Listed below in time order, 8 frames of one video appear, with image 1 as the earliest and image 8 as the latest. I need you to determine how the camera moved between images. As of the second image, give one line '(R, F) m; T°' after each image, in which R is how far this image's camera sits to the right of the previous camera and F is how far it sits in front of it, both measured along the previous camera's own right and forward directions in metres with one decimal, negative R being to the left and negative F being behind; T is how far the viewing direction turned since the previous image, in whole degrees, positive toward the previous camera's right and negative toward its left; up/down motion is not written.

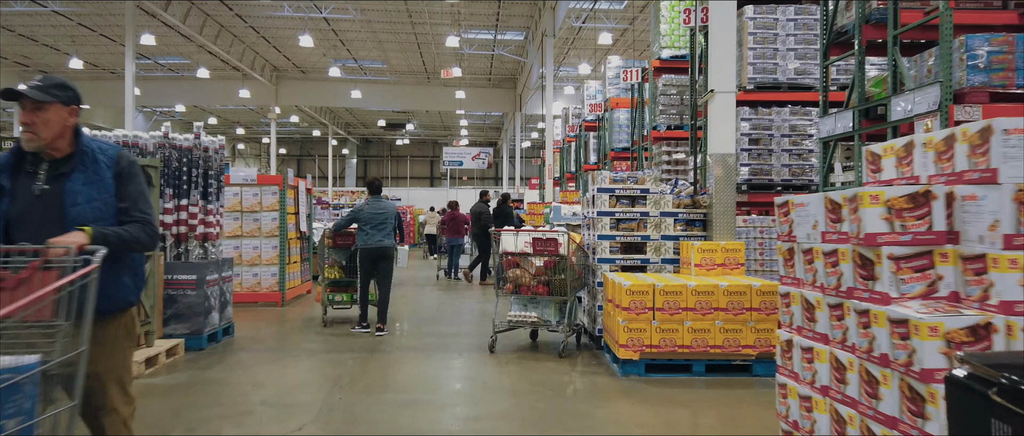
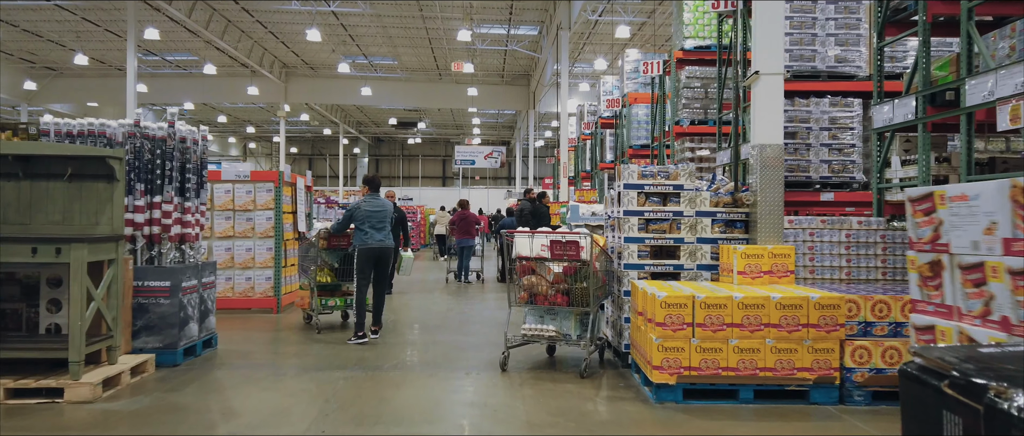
(0.0, +0.6) m; -1°
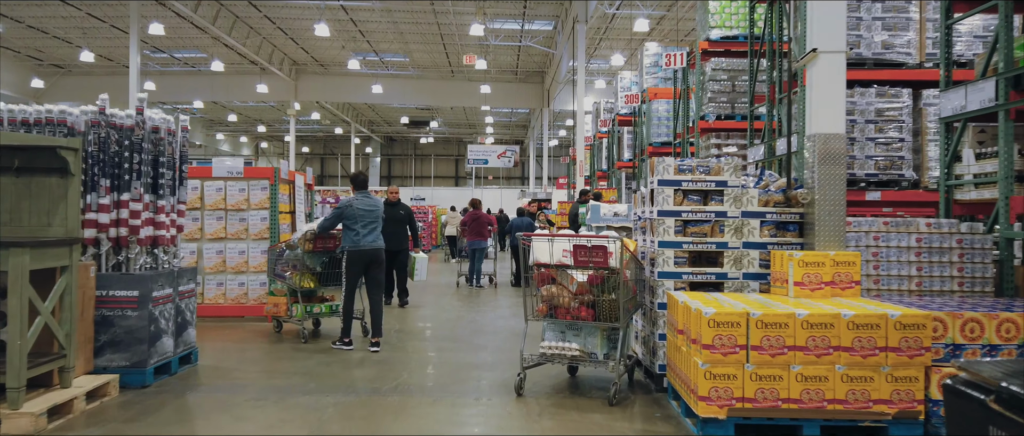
(0.0, +0.6) m; -1°
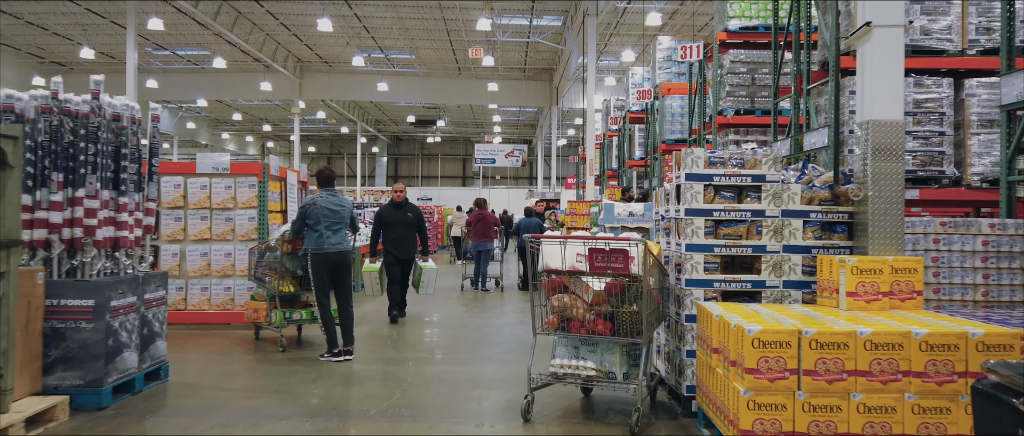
(0.0, +0.5) m; -1°
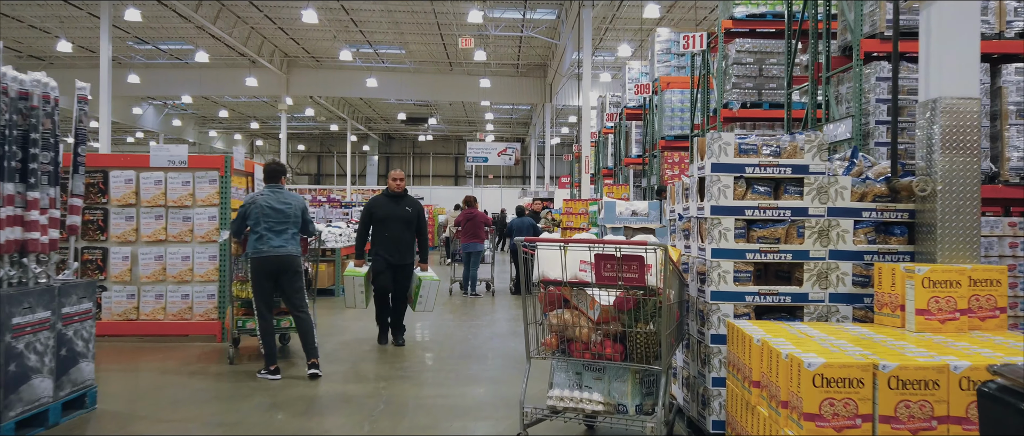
(0.0, +0.6) m; +1°
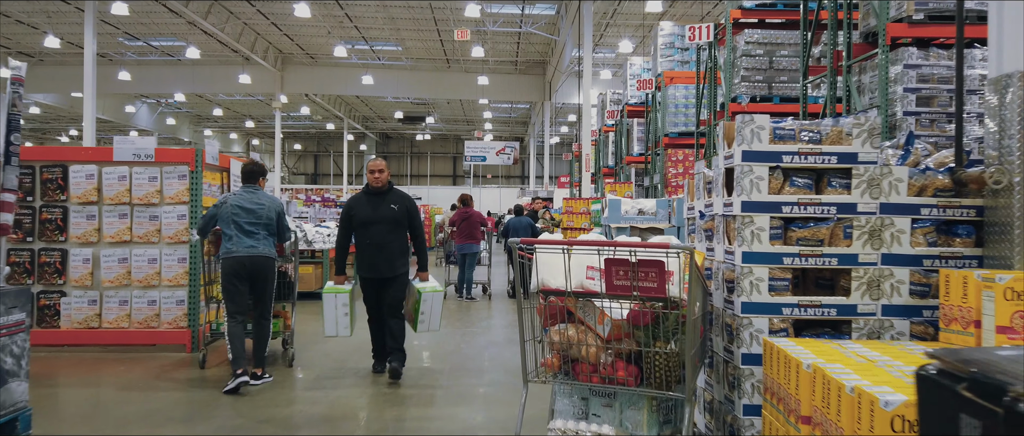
(0.0, +0.4) m; 0°
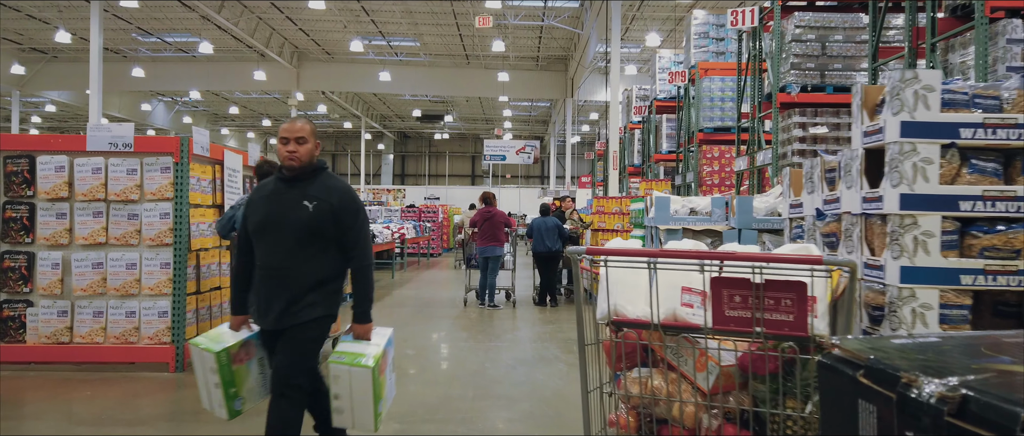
(-0.1, +0.7) m; -1°
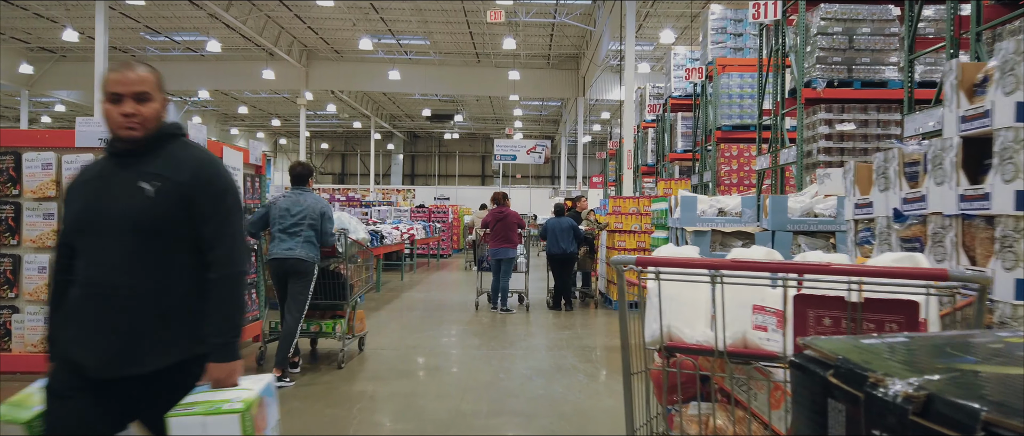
(0.0, +0.3) m; -1°
